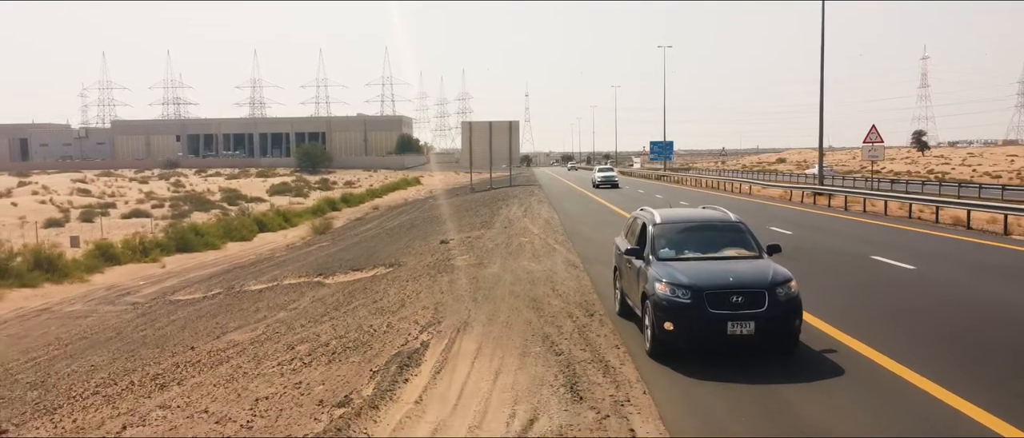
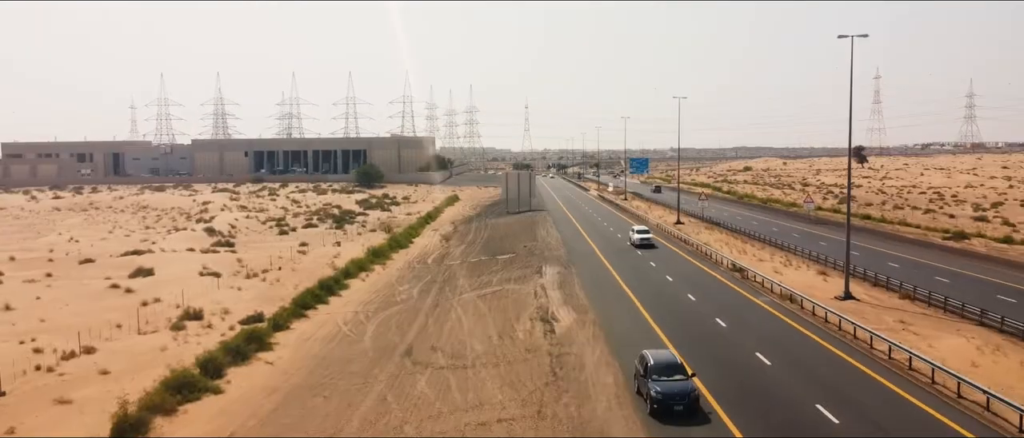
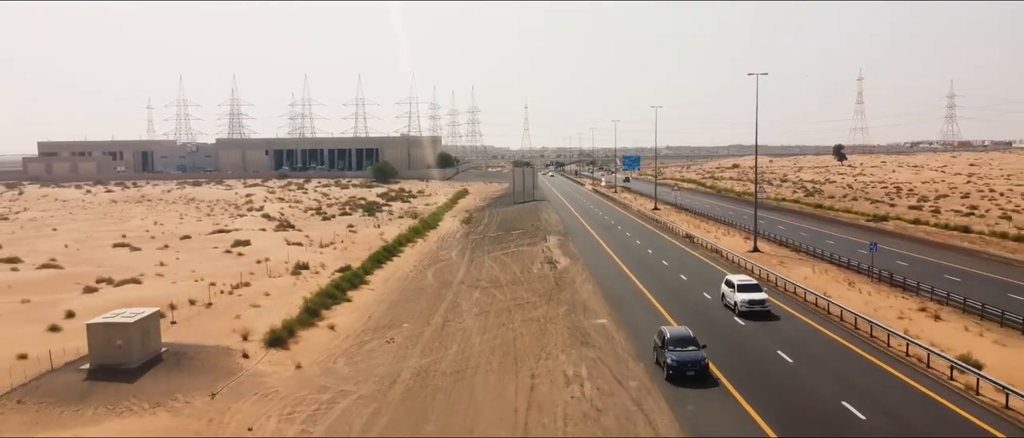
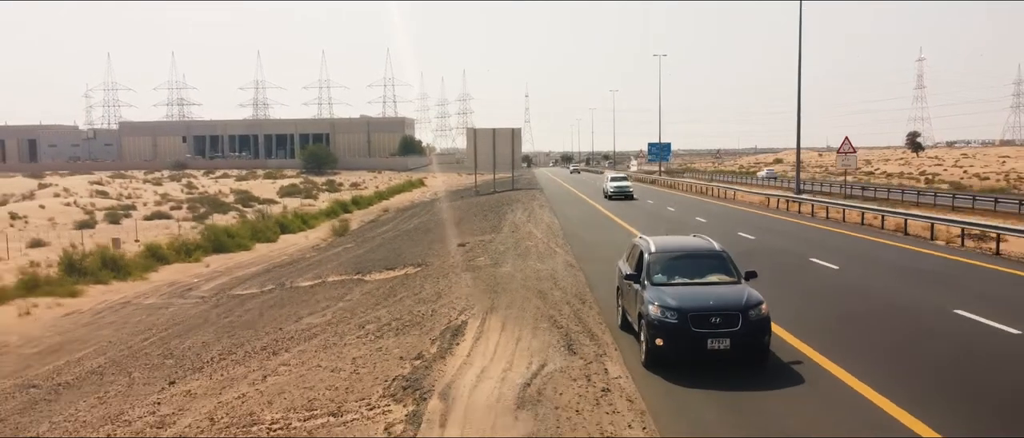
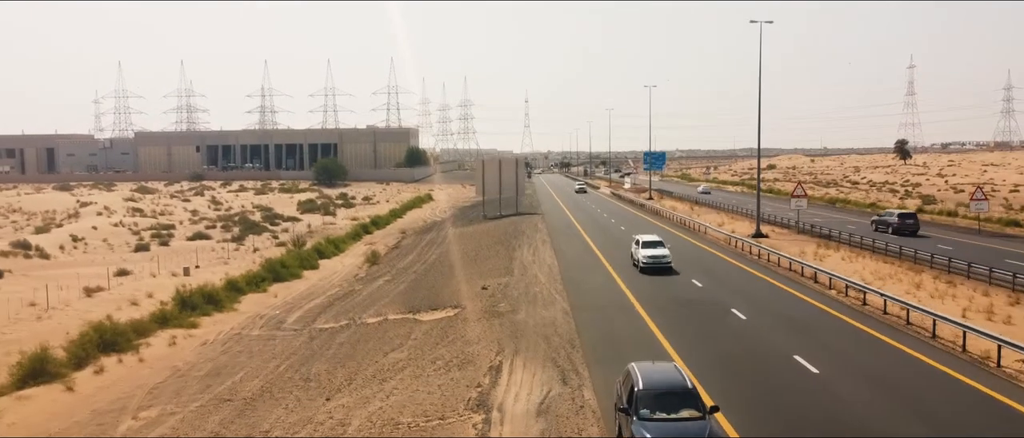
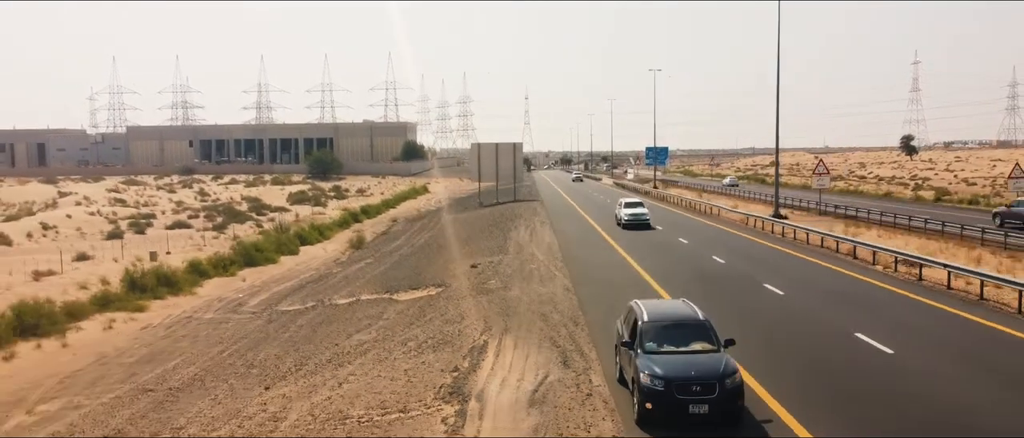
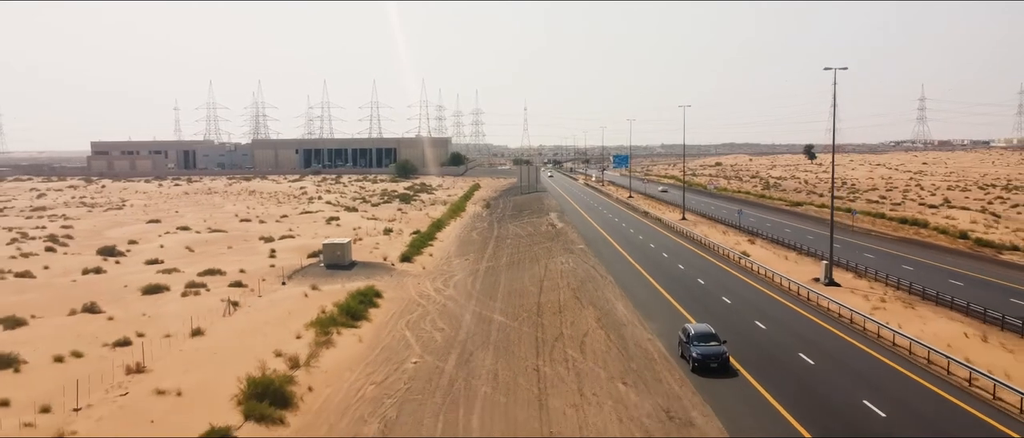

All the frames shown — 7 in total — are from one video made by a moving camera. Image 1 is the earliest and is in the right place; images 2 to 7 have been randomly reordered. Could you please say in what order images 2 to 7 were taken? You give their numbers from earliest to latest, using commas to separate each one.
4, 6, 5, 2, 3, 7
